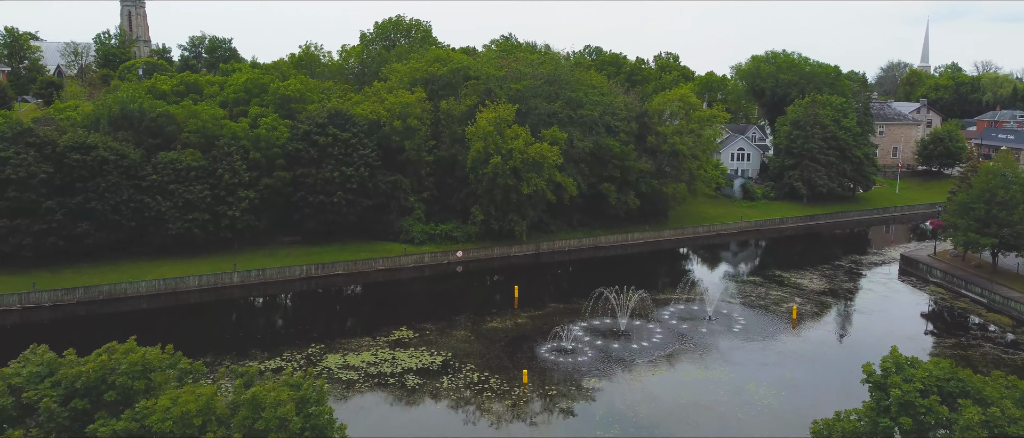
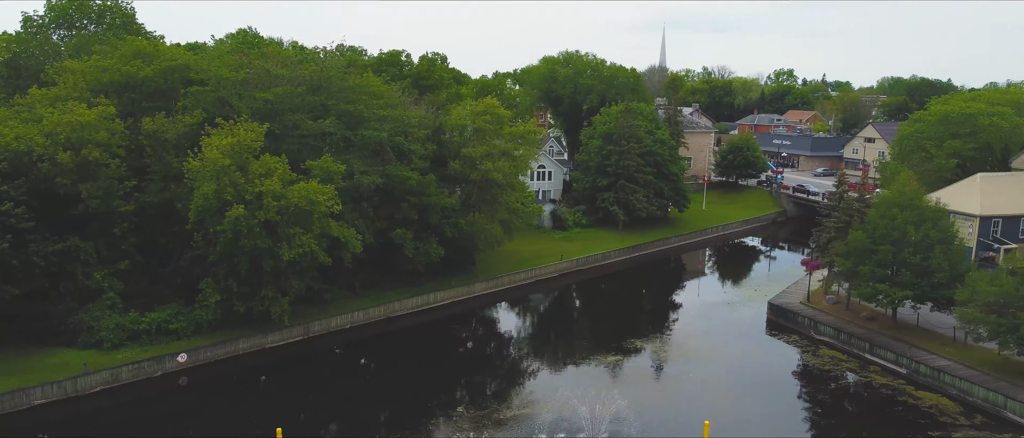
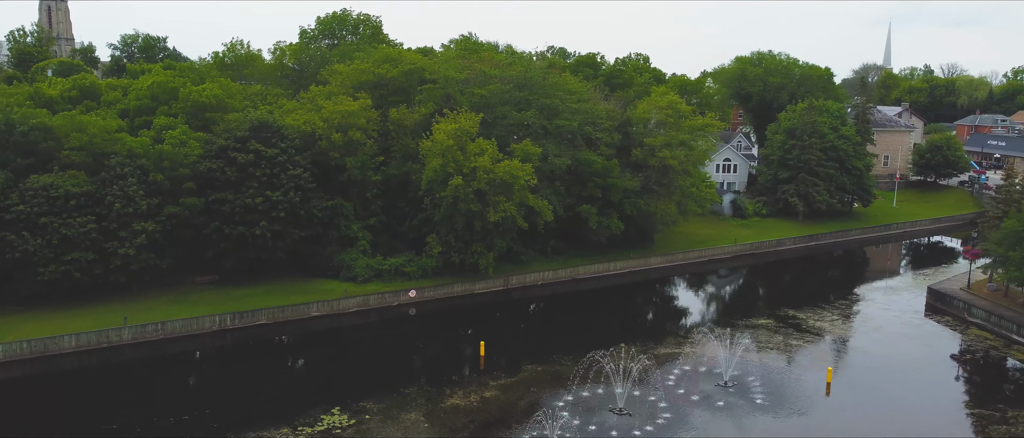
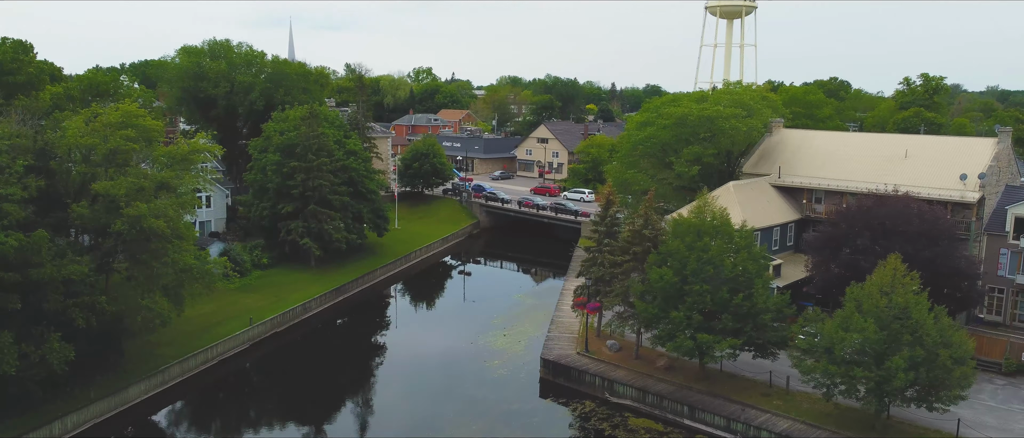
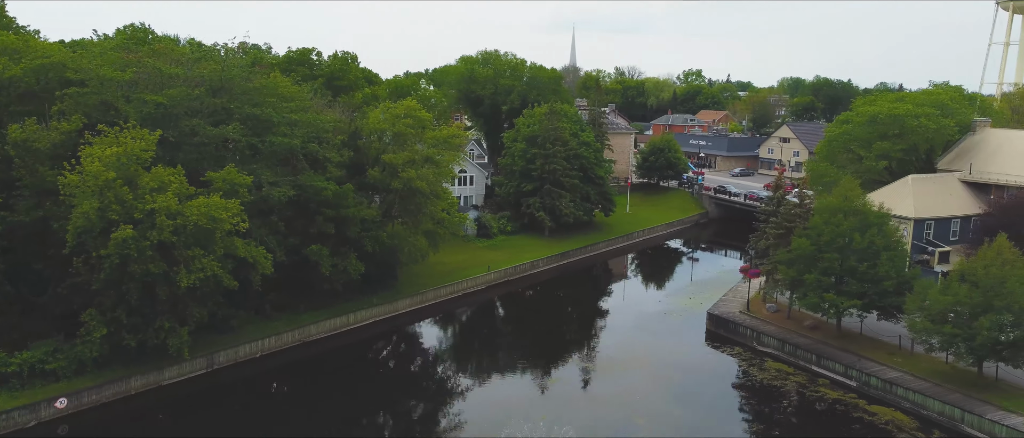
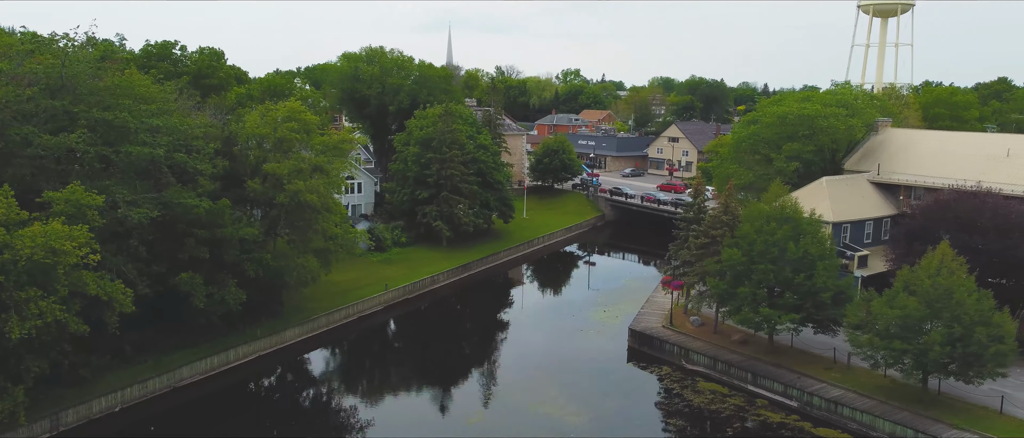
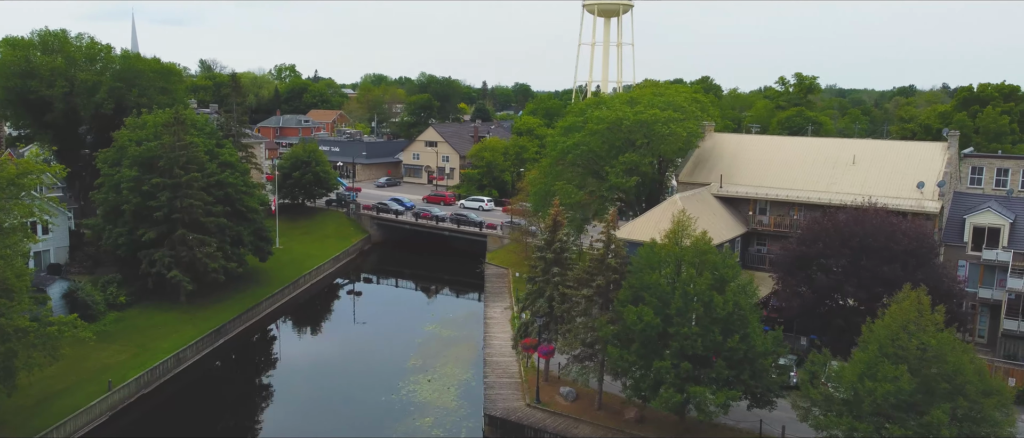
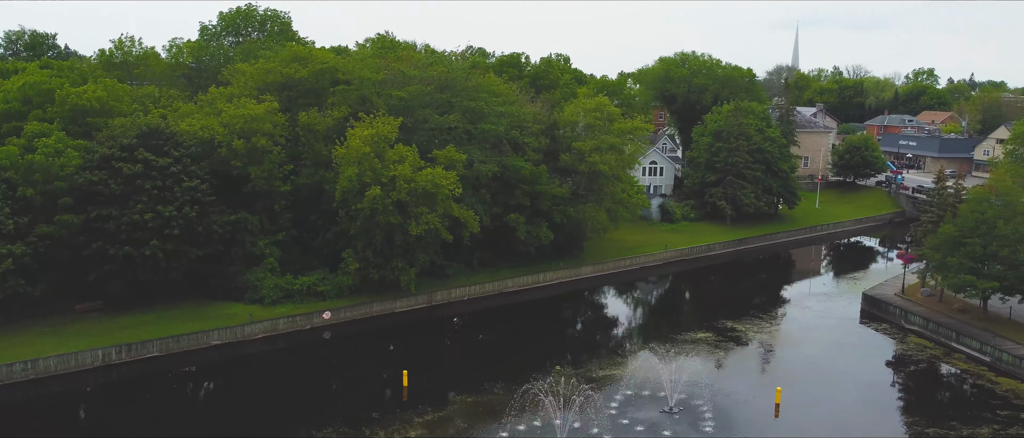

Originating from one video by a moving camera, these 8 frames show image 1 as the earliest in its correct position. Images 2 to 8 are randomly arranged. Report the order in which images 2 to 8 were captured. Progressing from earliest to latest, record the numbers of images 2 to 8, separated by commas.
3, 8, 2, 5, 6, 4, 7
